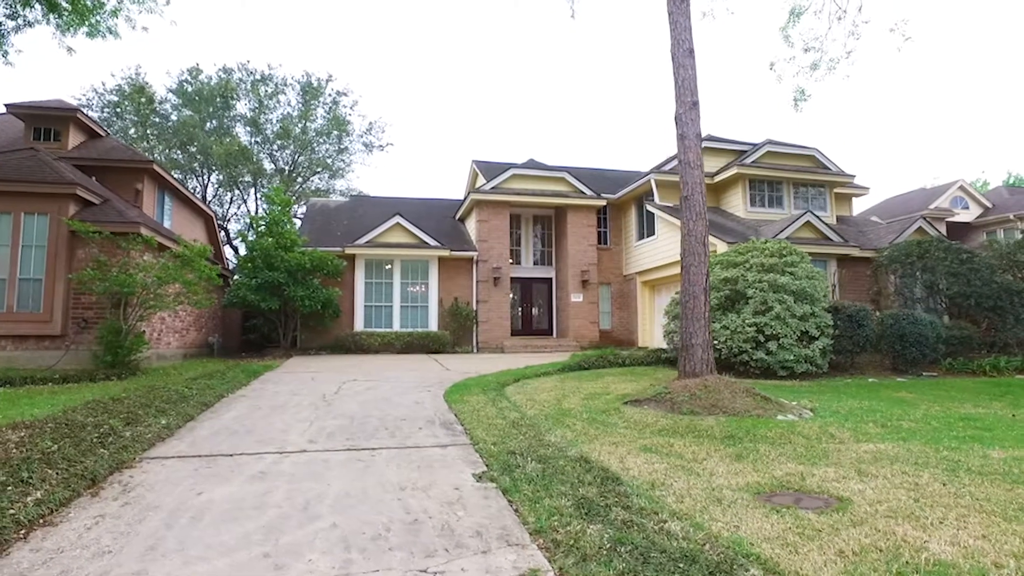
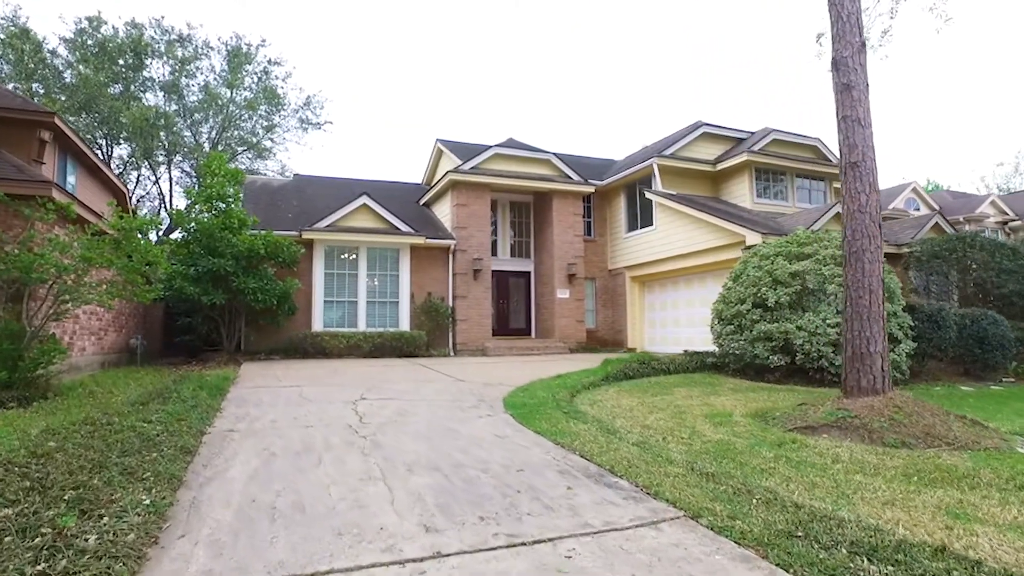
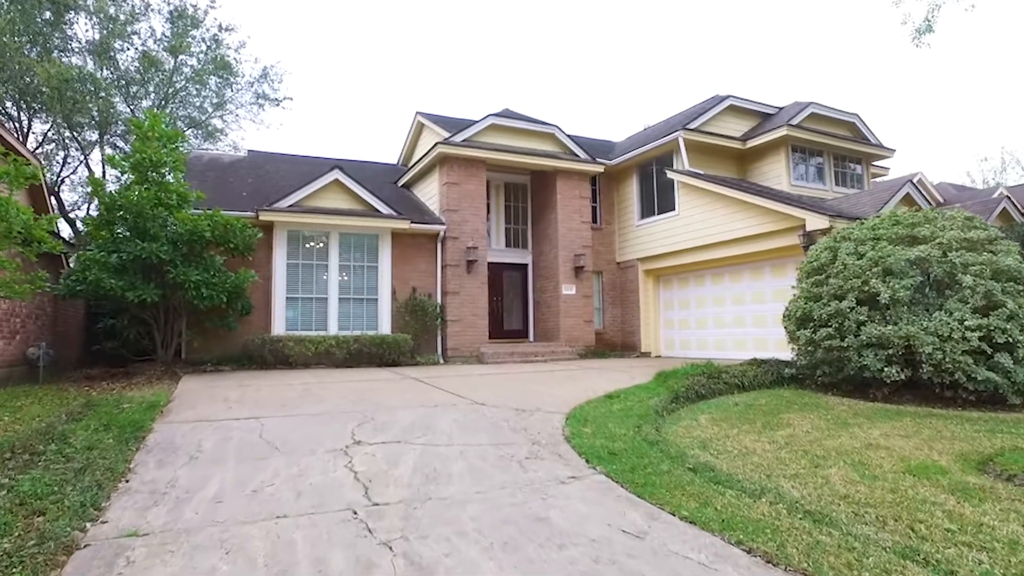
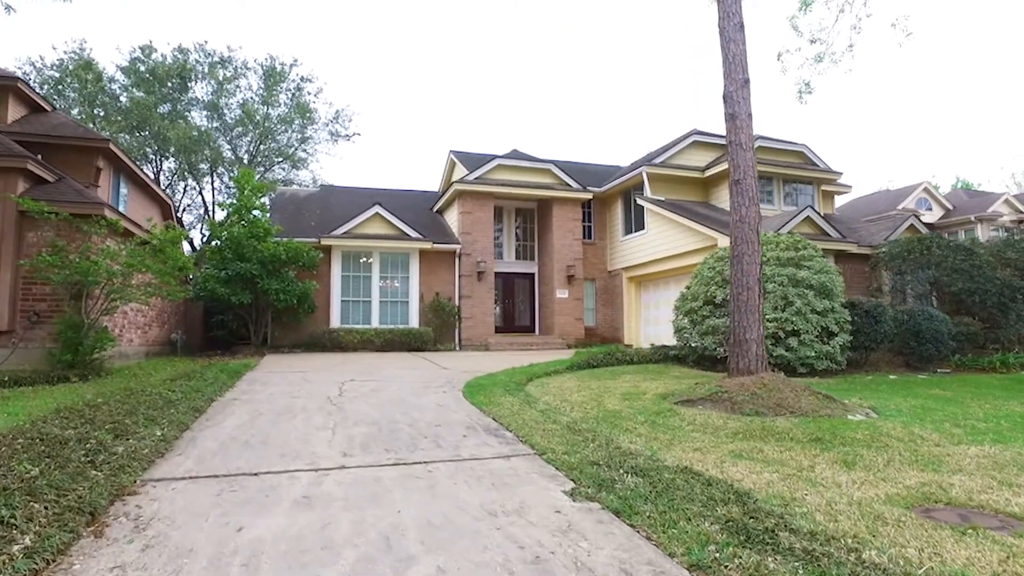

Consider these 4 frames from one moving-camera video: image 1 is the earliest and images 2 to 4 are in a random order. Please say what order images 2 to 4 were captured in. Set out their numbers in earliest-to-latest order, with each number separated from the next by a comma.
4, 2, 3
